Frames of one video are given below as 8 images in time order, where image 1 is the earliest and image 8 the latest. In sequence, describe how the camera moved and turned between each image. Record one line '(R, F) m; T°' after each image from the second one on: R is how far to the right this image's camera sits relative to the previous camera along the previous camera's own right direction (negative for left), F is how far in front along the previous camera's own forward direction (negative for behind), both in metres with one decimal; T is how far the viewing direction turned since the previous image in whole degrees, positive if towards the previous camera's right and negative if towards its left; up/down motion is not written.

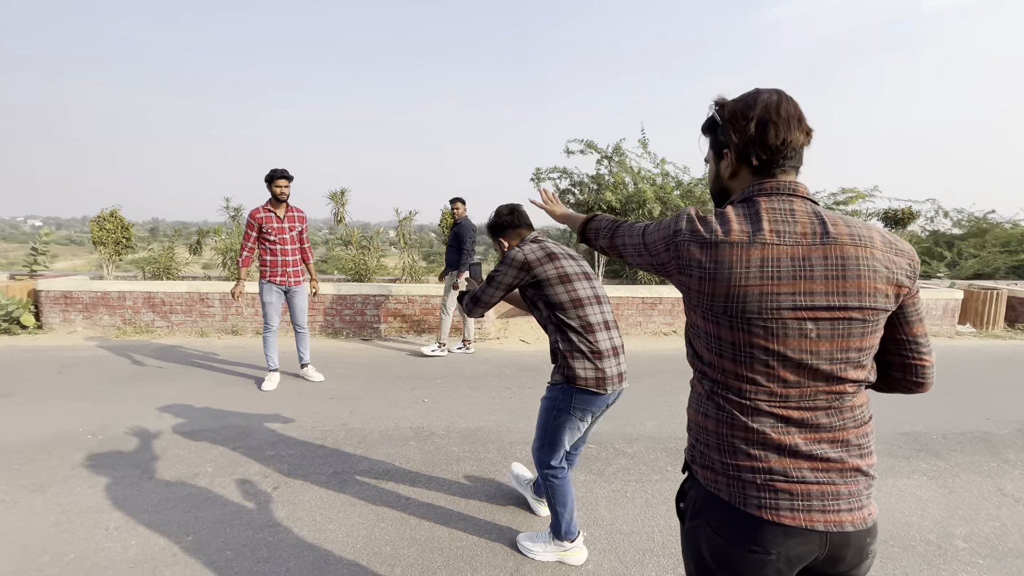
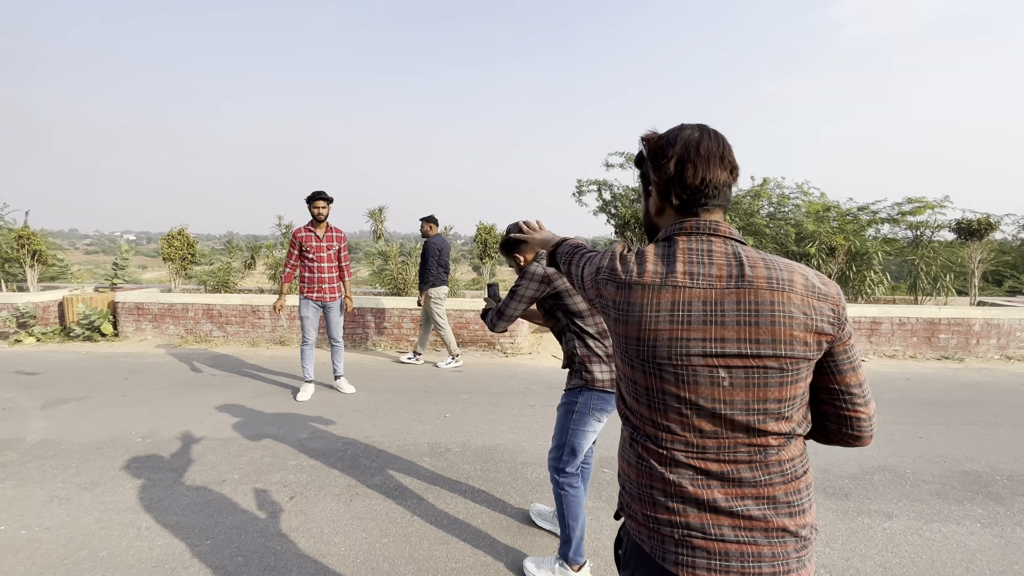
(+0.3, 0.0) m; -6°
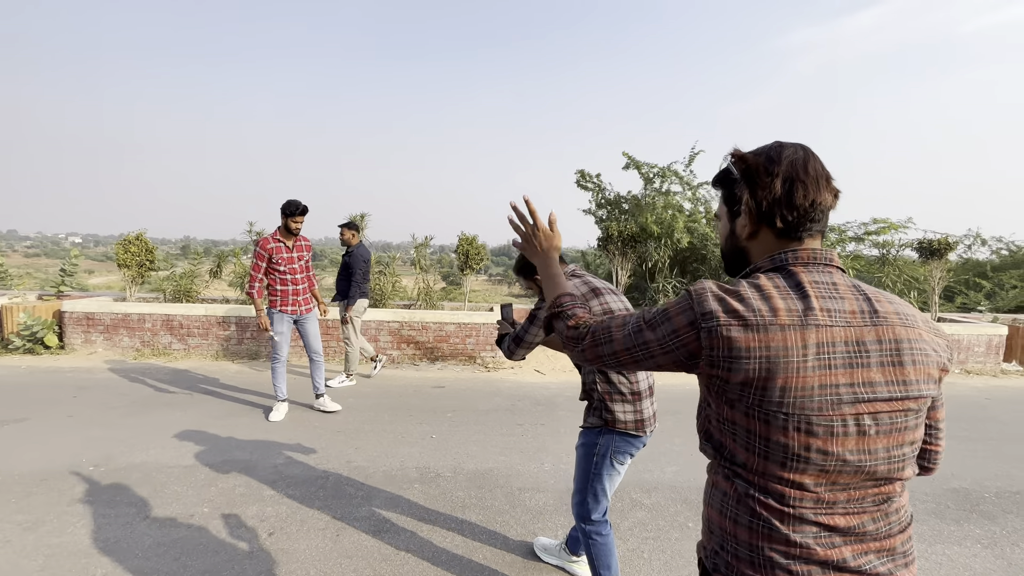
(-0.2, +0.2) m; +4°
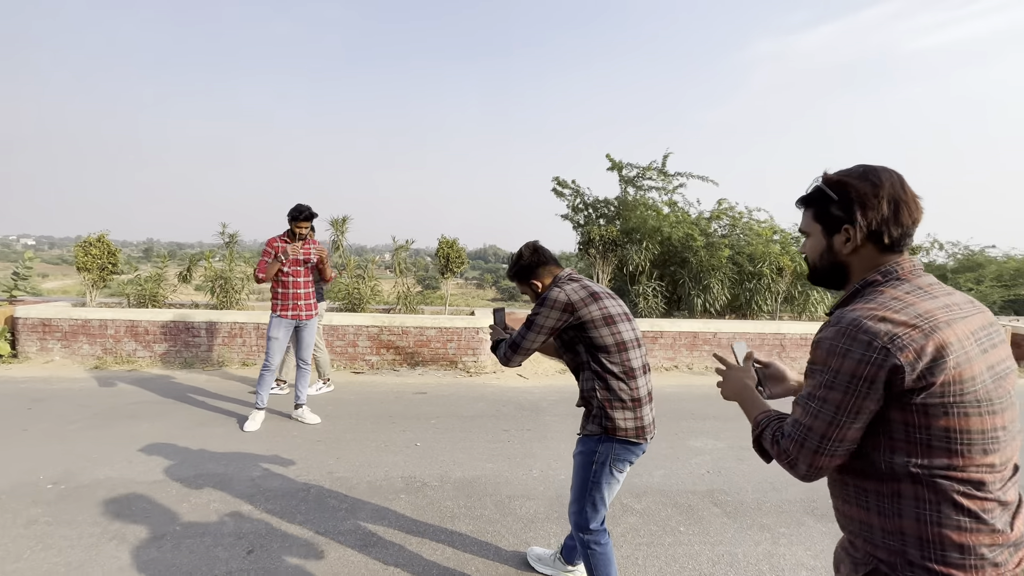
(-0.1, +0.1) m; +3°
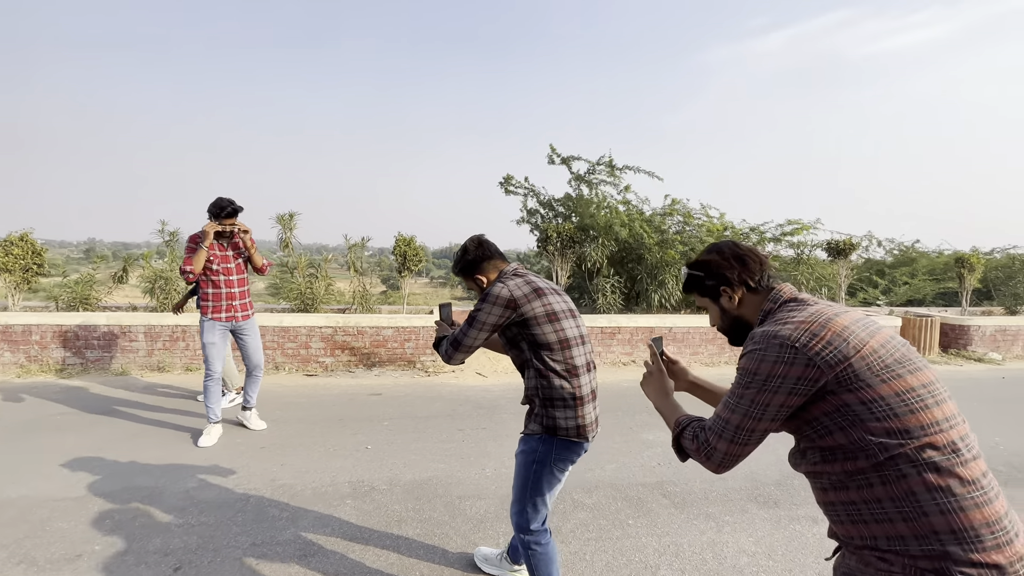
(+0.1, +0.1) m; +4°
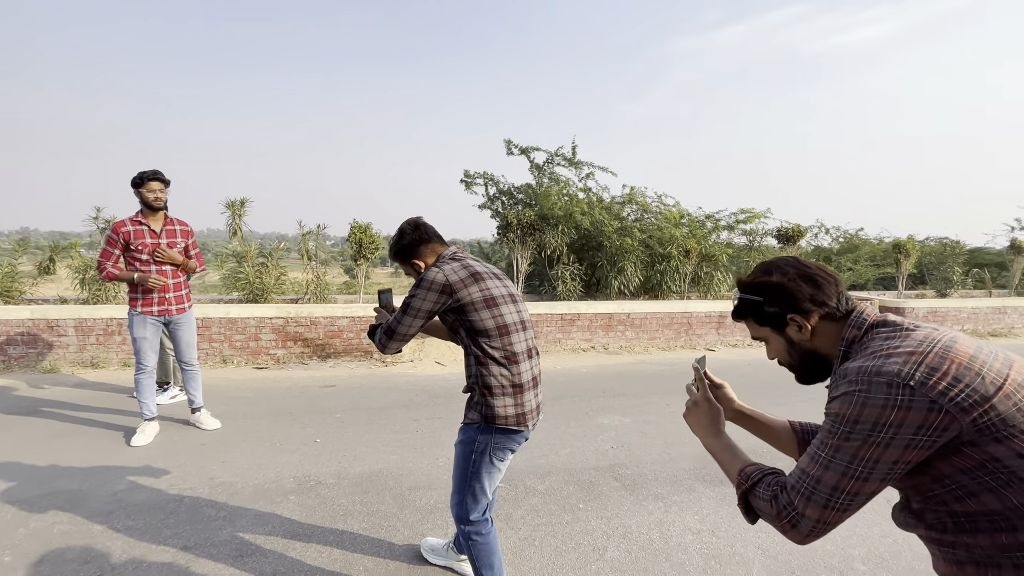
(+0.1, +0.1) m; +4°
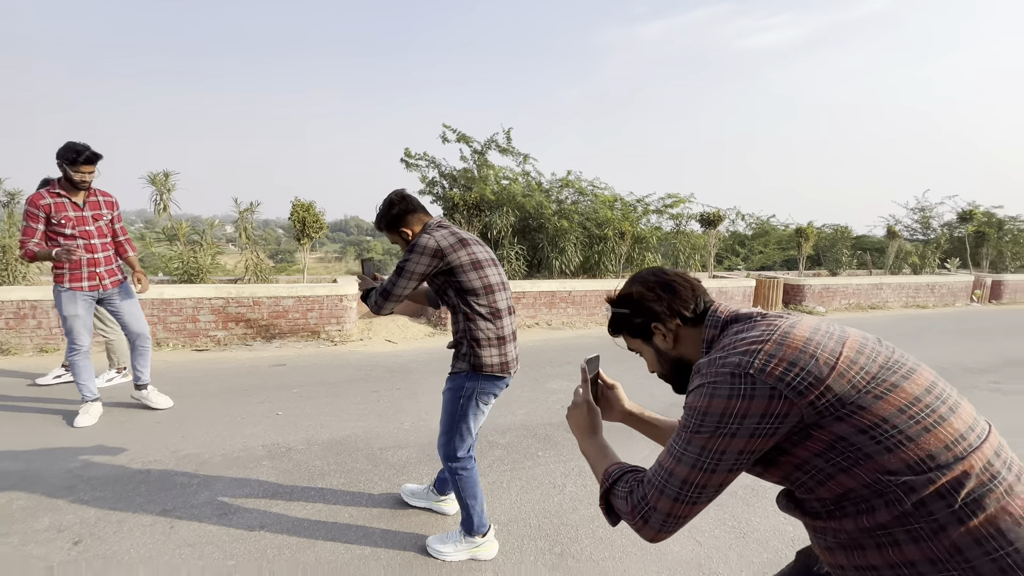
(-0.2, -0.3) m; +8°
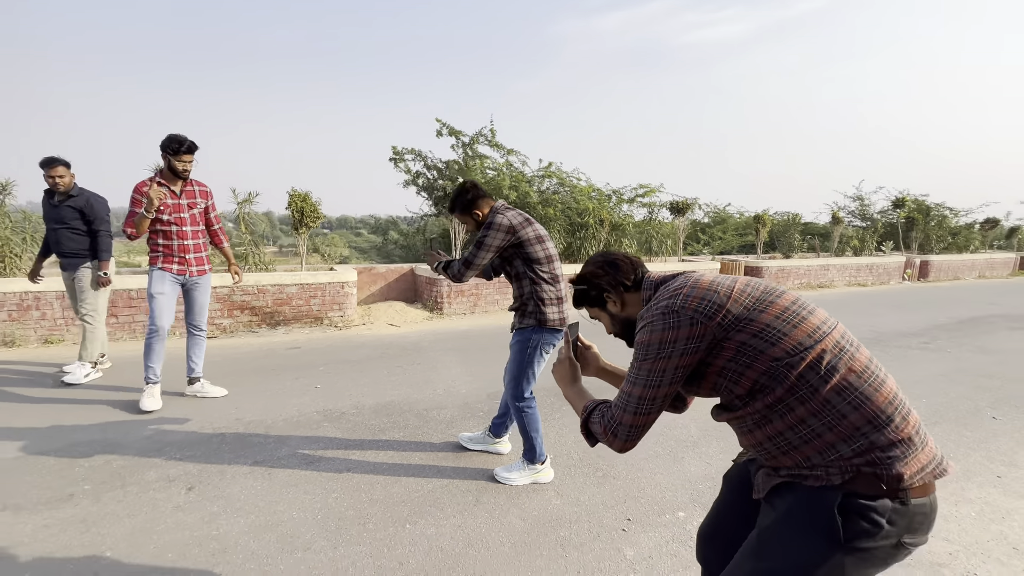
(-0.6, -0.5) m; +5°
